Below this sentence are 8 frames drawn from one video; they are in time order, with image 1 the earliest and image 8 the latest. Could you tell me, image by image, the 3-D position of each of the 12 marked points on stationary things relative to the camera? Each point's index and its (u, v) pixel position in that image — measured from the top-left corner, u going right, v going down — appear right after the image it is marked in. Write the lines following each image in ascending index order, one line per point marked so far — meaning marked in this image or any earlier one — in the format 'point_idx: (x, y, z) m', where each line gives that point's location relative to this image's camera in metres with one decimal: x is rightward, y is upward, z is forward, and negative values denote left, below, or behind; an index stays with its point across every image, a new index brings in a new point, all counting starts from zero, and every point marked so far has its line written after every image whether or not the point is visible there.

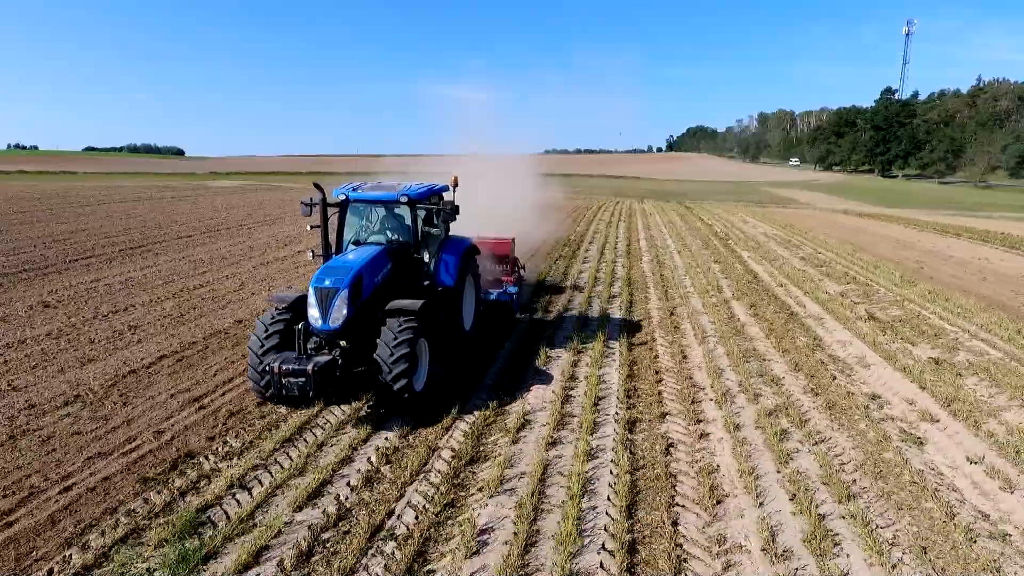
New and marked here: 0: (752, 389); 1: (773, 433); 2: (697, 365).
0: (+2.2, -1.0, +6.1) m
1: (+2.0, -1.1, +5.1) m
2: (+1.9, -0.8, +6.8) m
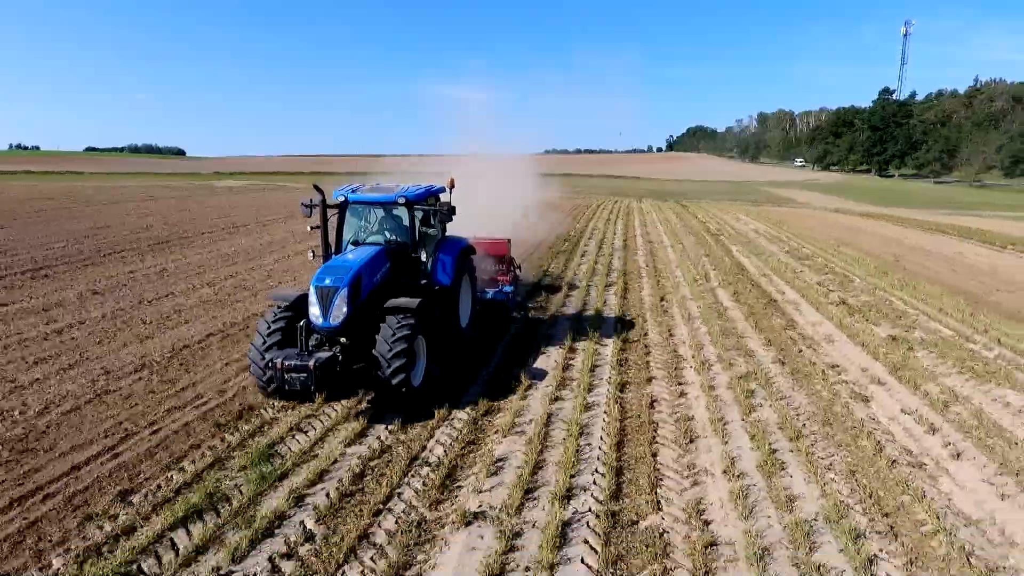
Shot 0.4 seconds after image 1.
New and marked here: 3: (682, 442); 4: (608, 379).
0: (+2.2, -0.8, +7.0) m
1: (+2.1, -0.9, +6.0) m
2: (+2.0, -0.7, +7.7) m
3: (+1.3, -1.2, +5.1) m
4: (+0.9, -1.1, +6.5) m
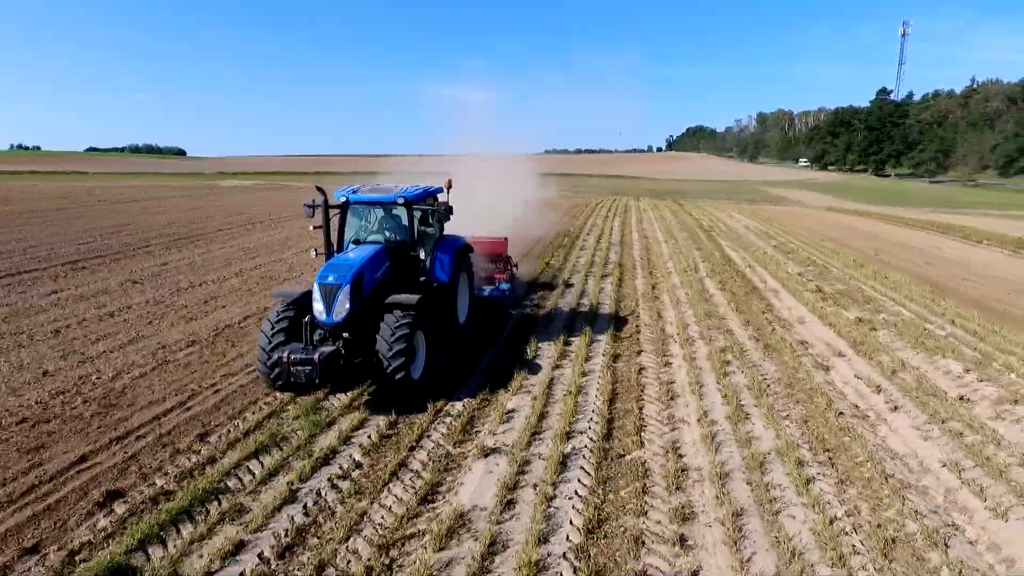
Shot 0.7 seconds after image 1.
0: (+2.3, -0.7, +7.9) m
1: (+2.1, -0.8, +6.9) m
2: (+2.0, -0.5, +8.6) m
3: (+1.3, -1.0, +6.0) m
4: (+1.0, -0.9, +7.4) m
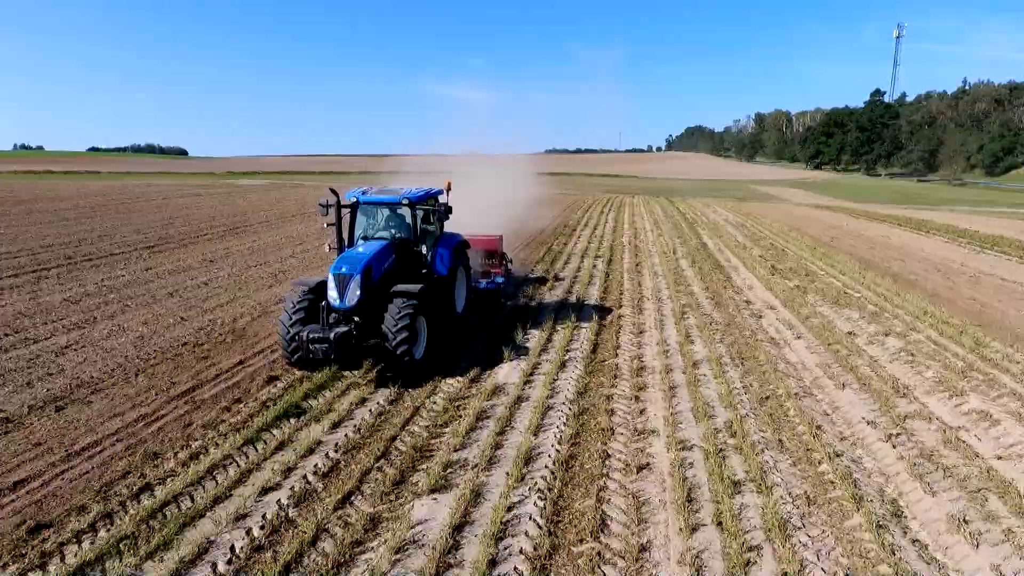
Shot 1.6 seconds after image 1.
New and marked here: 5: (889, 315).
0: (+2.5, -0.2, +10.2) m
1: (+2.3, -0.3, +9.2) m
2: (+2.2, -0.1, +10.9) m
3: (+1.5, -0.6, +8.3) m
4: (+1.1, -0.5, +9.8) m
5: (+5.2, -0.4, +9.2) m
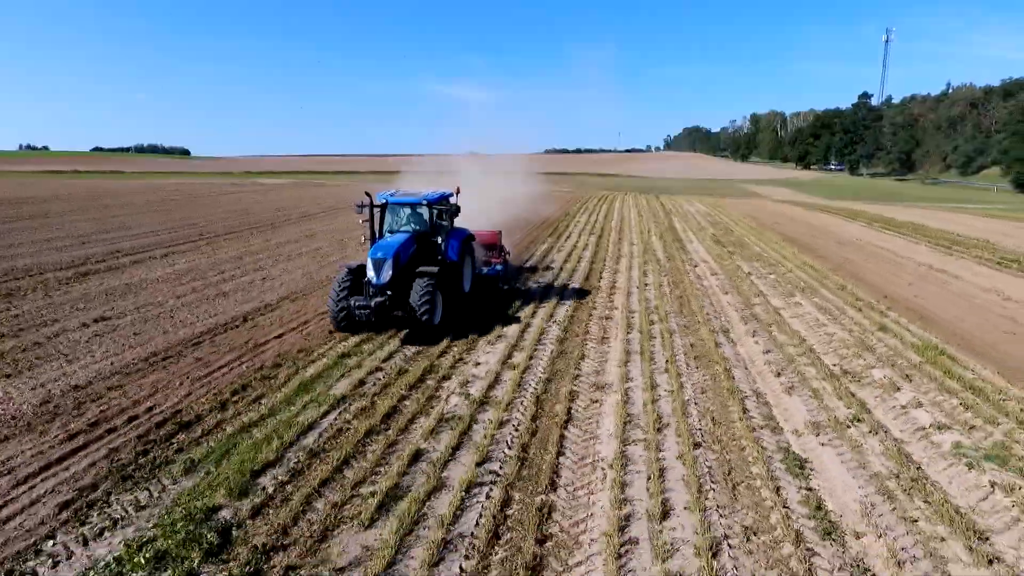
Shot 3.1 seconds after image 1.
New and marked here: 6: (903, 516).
0: (+2.9, +0.6, +15.1) m
1: (+2.8, +0.5, +14.1) m
2: (+2.7, +0.8, +15.8) m
3: (+2.0, +0.3, +13.1) m
4: (+1.6, +0.4, +14.6) m
5: (+5.7, +0.5, +14.0) m
6: (+2.7, -1.6, +4.6) m
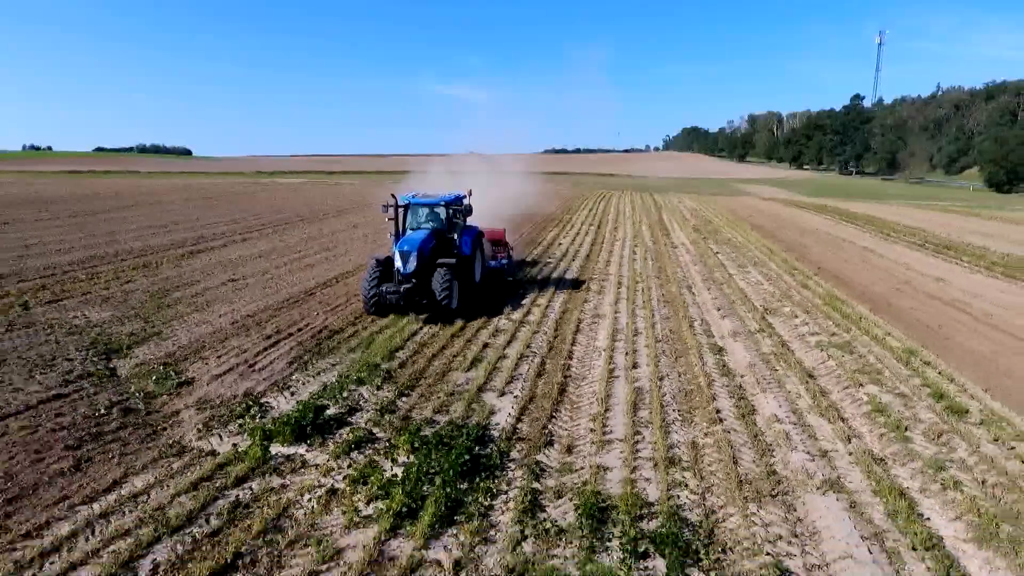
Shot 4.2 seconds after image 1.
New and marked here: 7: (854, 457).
0: (+3.3, +1.2, +18.5) m
1: (+3.2, +1.1, +17.5) m
2: (+3.1, +1.4, +19.2) m
3: (+2.4, +0.9, +16.6) m
4: (+2.0, +1.0, +18.0) m
5: (+6.1, +1.1, +17.5) m
6: (+3.1, -1.0, +8.0) m
7: (+3.0, -1.5, +5.8) m
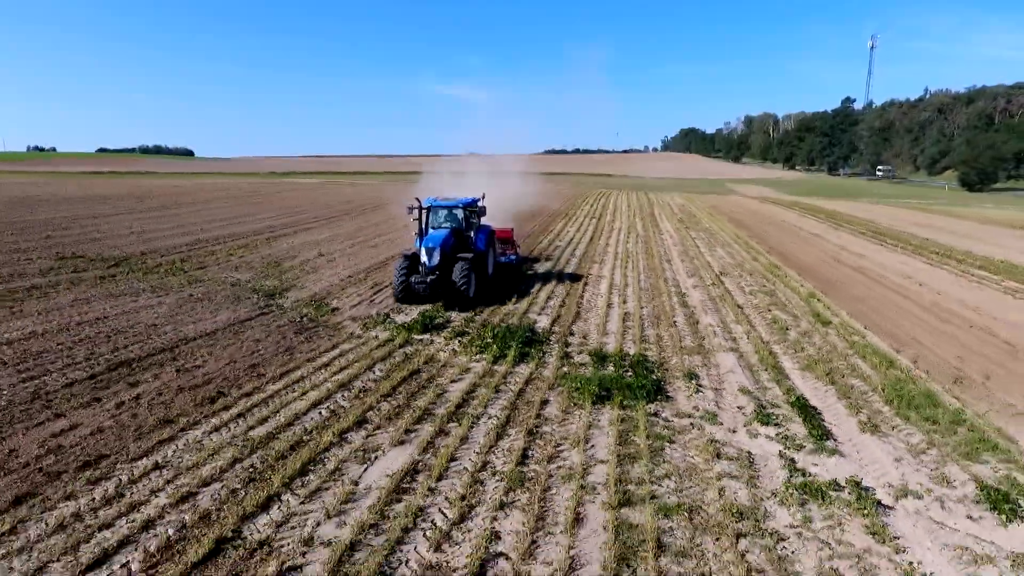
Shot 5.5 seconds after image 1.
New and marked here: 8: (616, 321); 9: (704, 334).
0: (+3.9, +1.9, +22.6) m
1: (+3.7, +1.8, +21.6) m
2: (+3.6, +2.1, +23.3) m
3: (+3.0, +1.6, +20.7) m
4: (+2.6, +1.7, +22.2) m
5: (+6.7, +1.8, +21.6) m
6: (+3.7, -0.3, +12.1) m
7: (+3.6, -0.8, +9.9) m
8: (+1.7, -0.5, +11.0) m
9: (+3.0, -0.7, +10.2) m
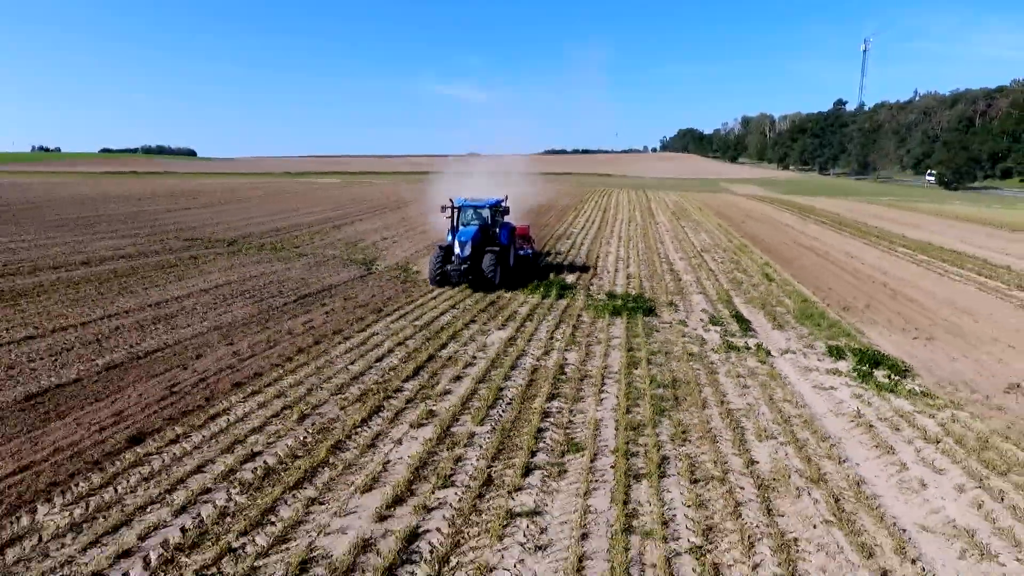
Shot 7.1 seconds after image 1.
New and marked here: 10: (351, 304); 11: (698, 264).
0: (+4.7, +2.7, +27.0) m
1: (+4.6, +2.6, +26.1) m
2: (+4.5, +2.9, +27.8) m
3: (+3.8, +2.3, +25.1) m
4: (+3.4, +2.4, +26.6) m
5: (+7.5, +2.5, +26.0) m
6: (+4.5, +0.5, +16.6) m
7: (+4.4, 0.0, +14.3) m
8: (+2.6, +0.2, +15.4) m
9: (+3.8, +0.1, +14.6) m
10: (-2.9, -0.3, +11.8) m
11: (+4.8, +0.6, +17.3) m
